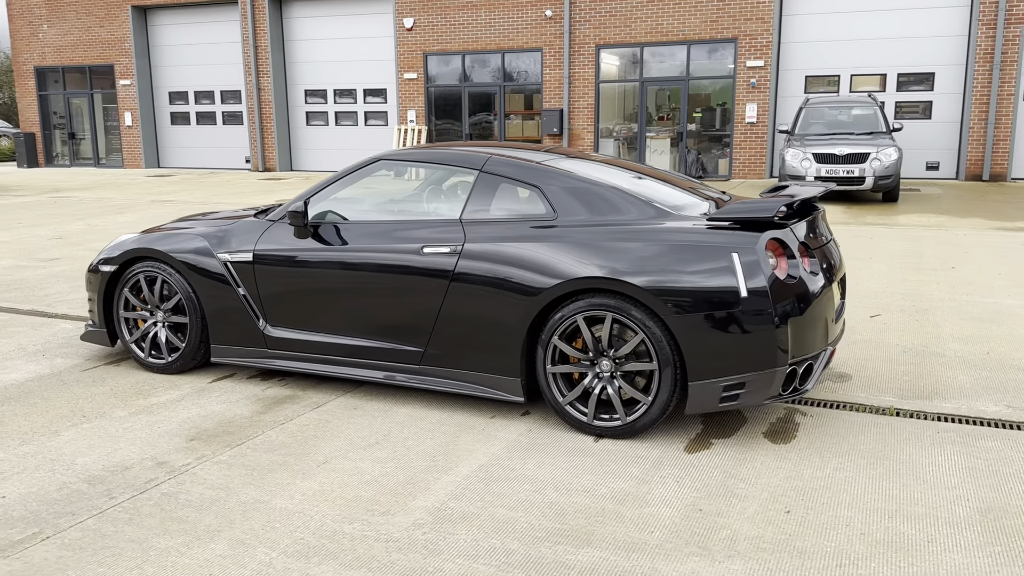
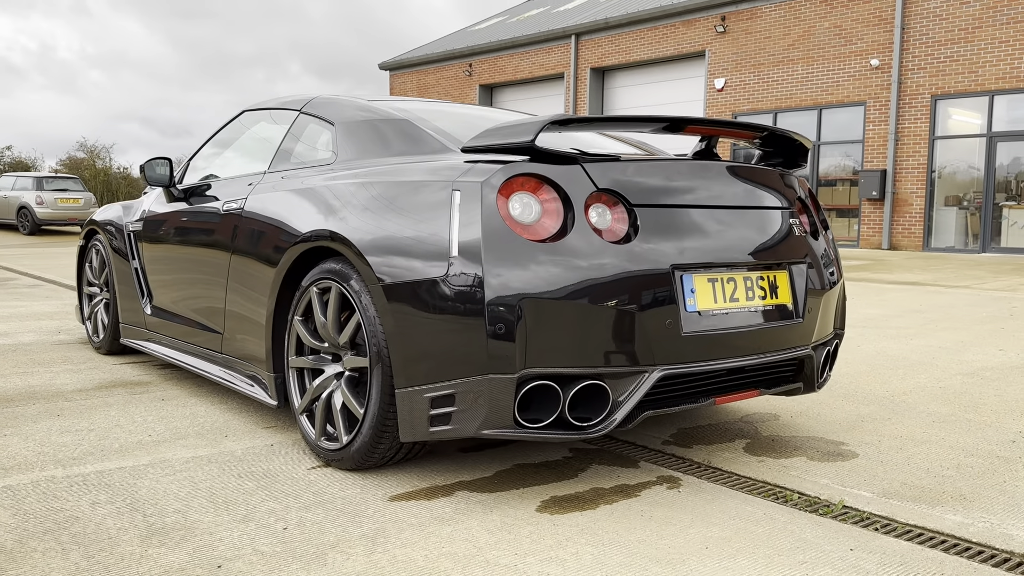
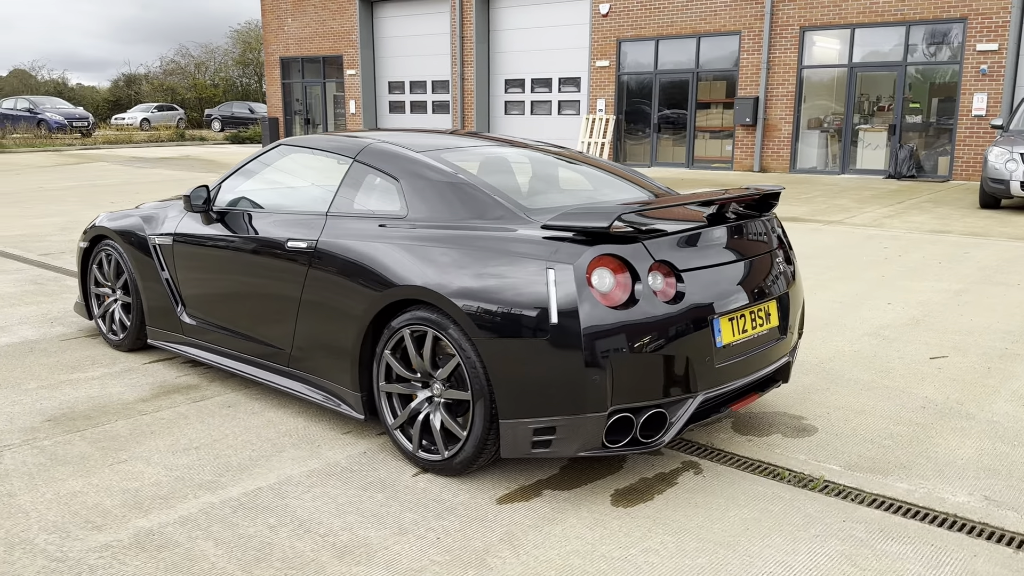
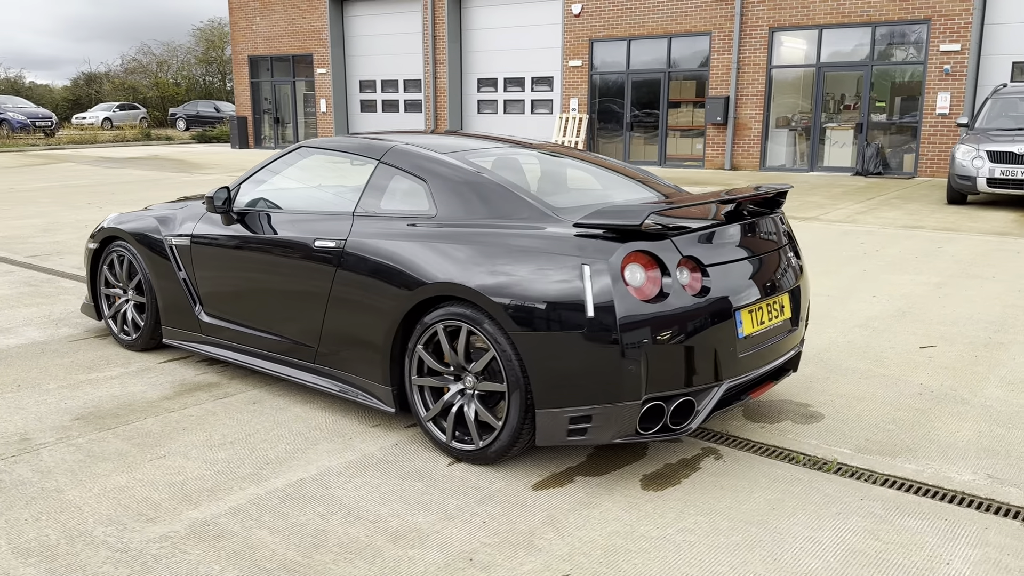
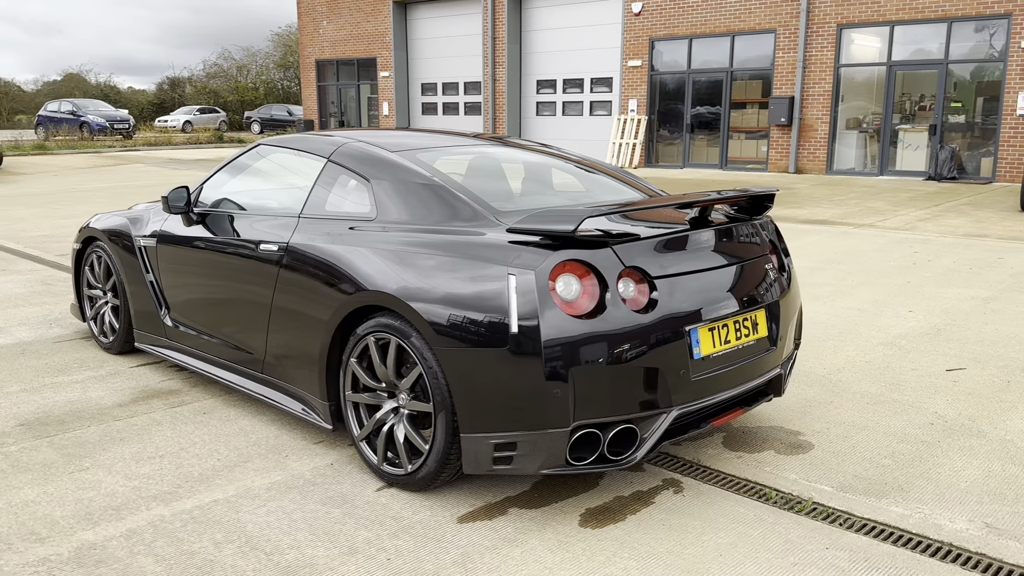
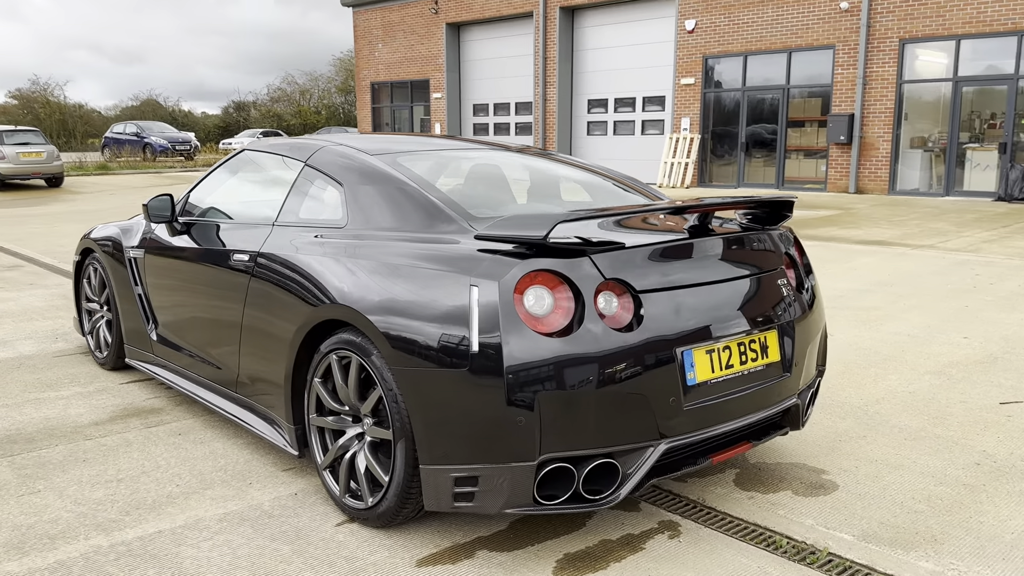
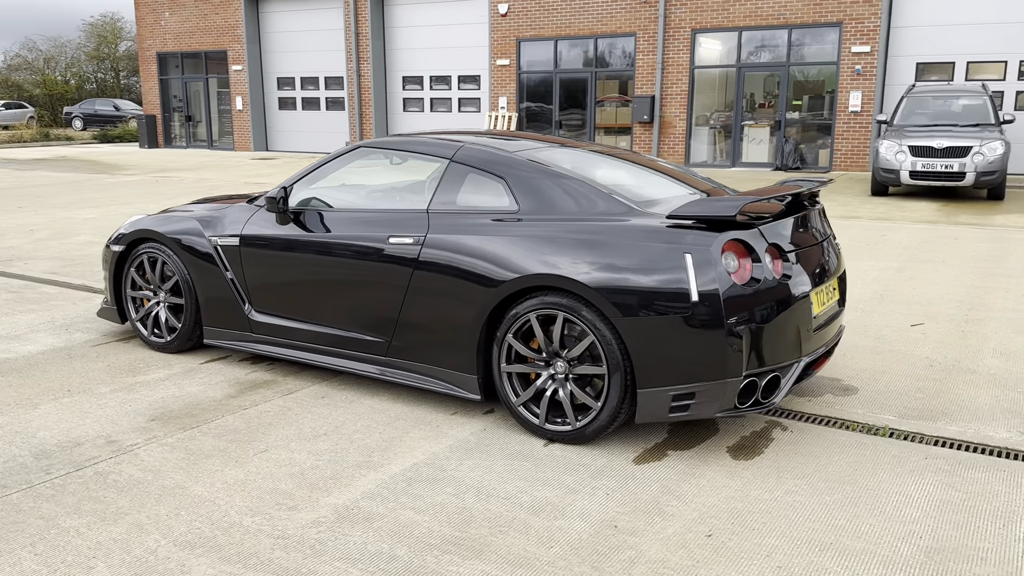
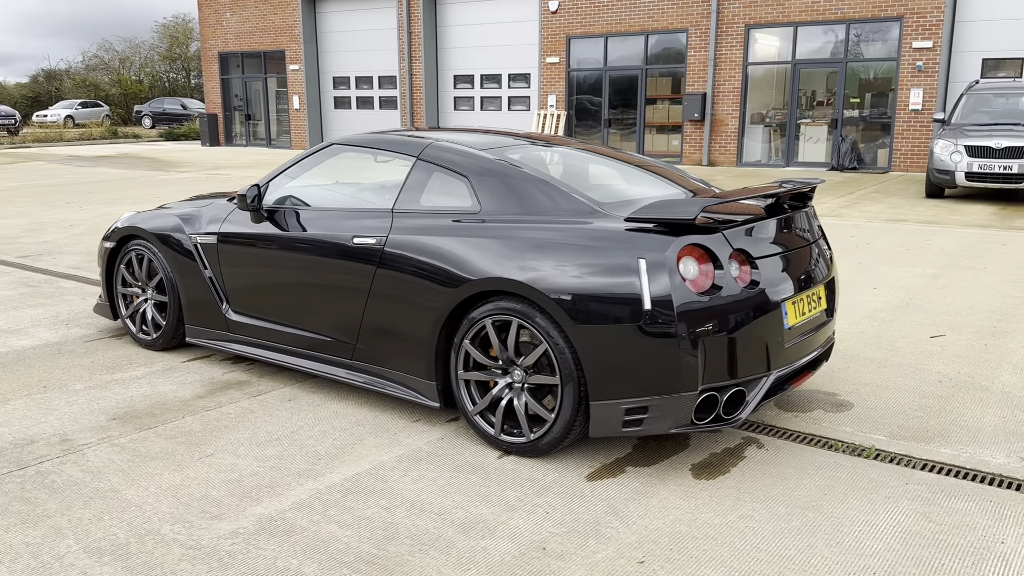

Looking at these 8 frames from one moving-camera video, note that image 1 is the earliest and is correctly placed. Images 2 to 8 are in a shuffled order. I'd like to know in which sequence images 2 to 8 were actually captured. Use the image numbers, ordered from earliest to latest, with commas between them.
7, 8, 4, 3, 5, 6, 2
